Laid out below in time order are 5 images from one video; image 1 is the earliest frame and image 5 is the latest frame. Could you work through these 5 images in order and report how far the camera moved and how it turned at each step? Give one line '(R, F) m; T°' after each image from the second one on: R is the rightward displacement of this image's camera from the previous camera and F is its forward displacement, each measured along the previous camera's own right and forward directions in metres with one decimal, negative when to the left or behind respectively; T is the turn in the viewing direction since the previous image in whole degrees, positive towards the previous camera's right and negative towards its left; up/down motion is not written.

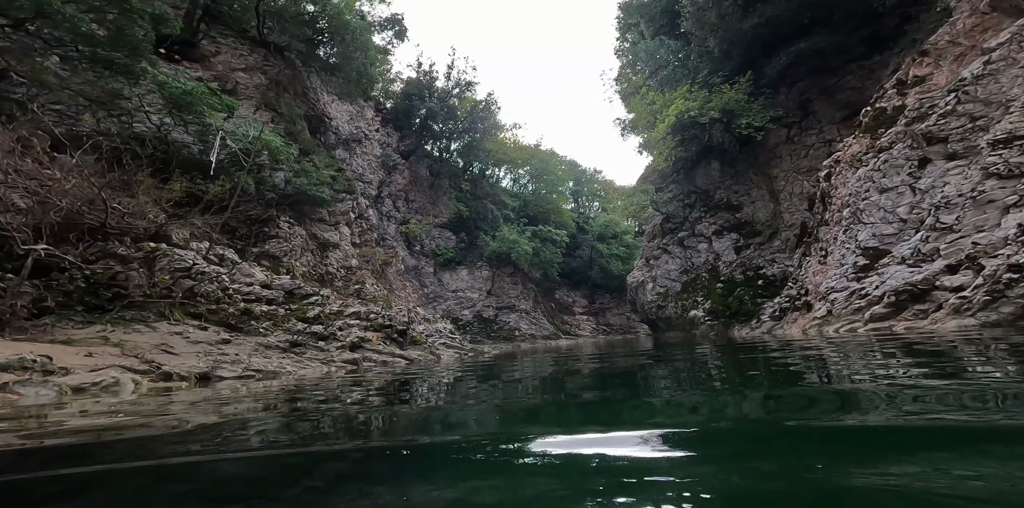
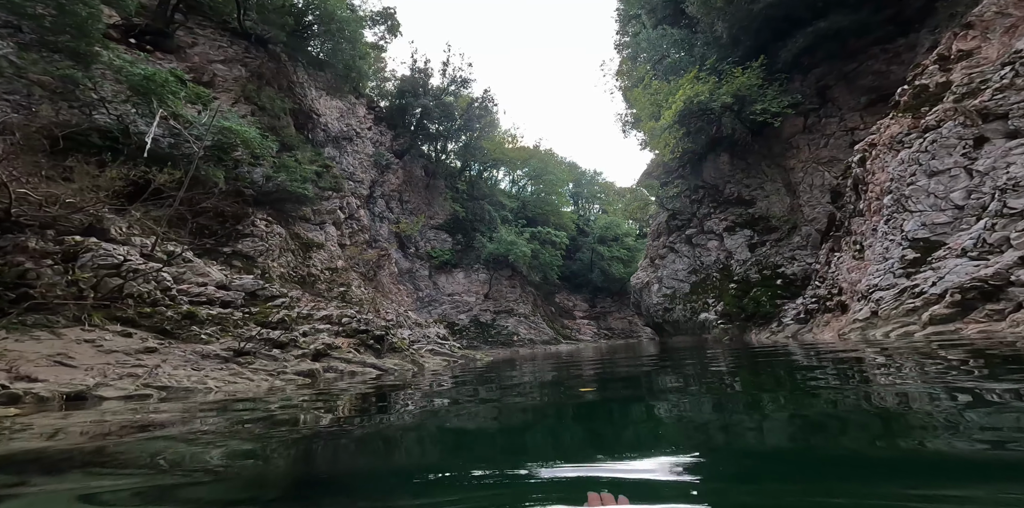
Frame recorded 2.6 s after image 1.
(+0.2, +1.2) m; 0°
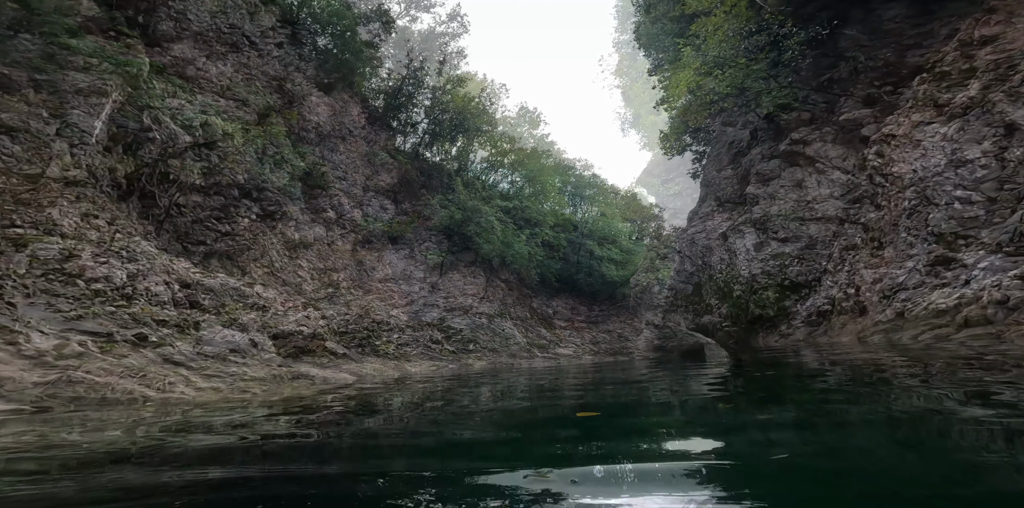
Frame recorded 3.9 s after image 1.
(+0.1, +0.6) m; 0°
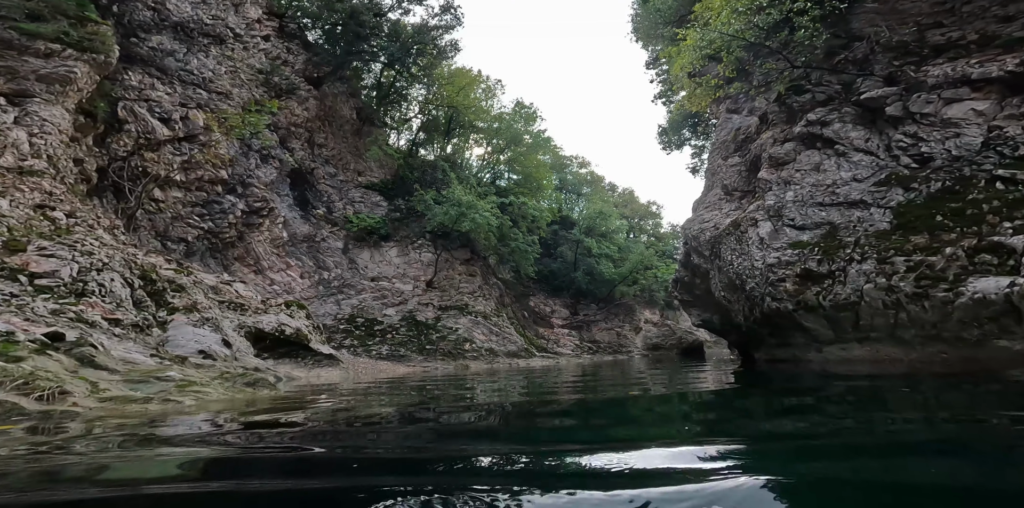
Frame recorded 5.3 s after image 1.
(+0.3, +0.2) m; 0°
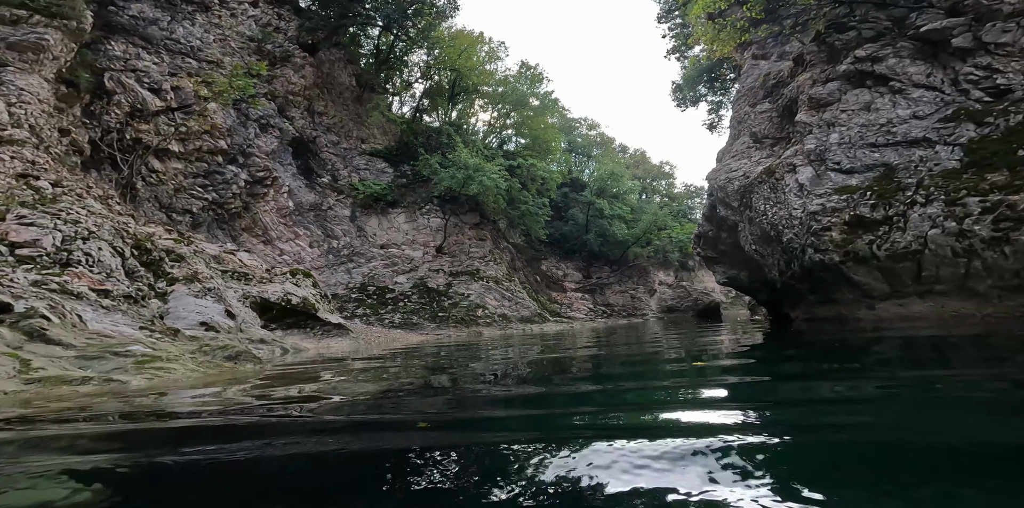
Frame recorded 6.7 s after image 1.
(0.0, +0.2) m; -1°
